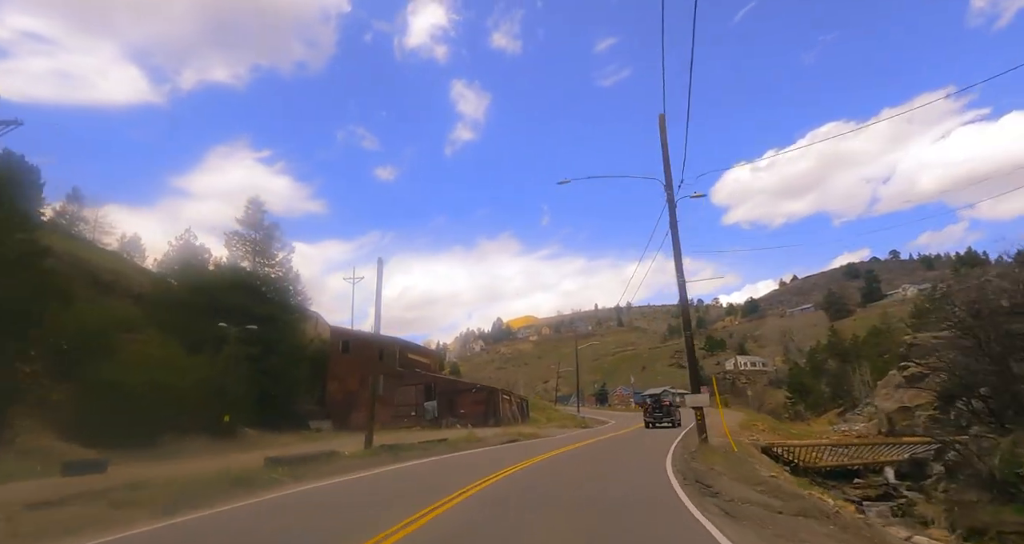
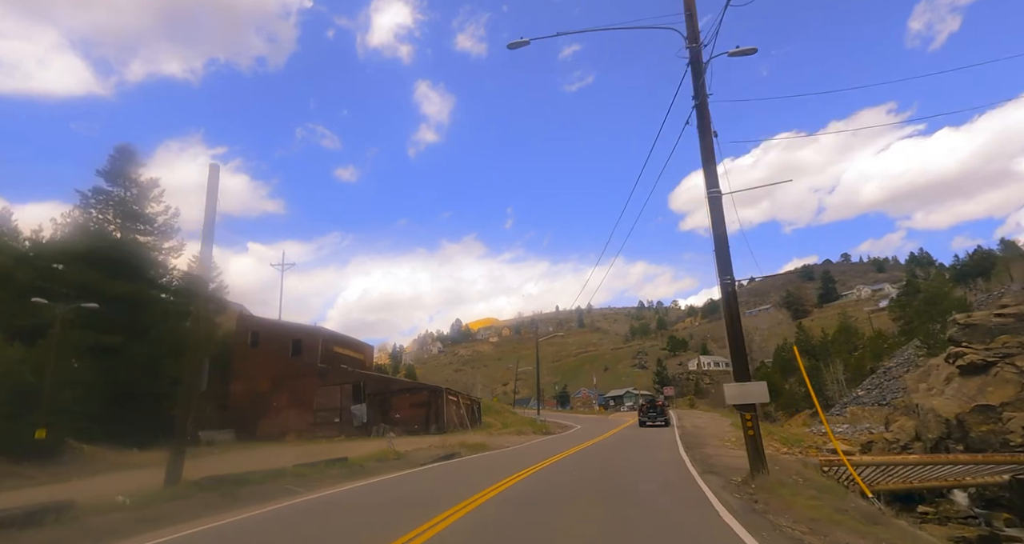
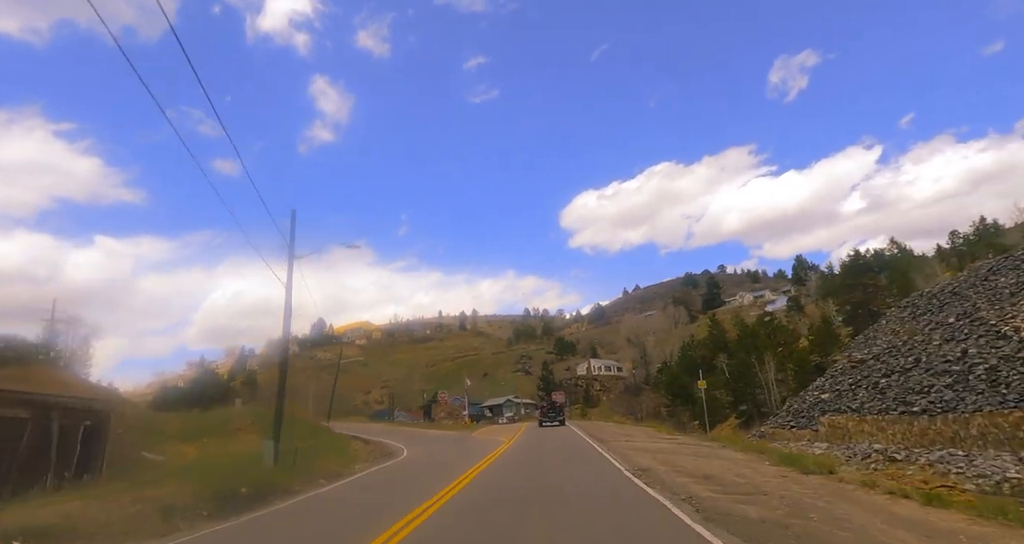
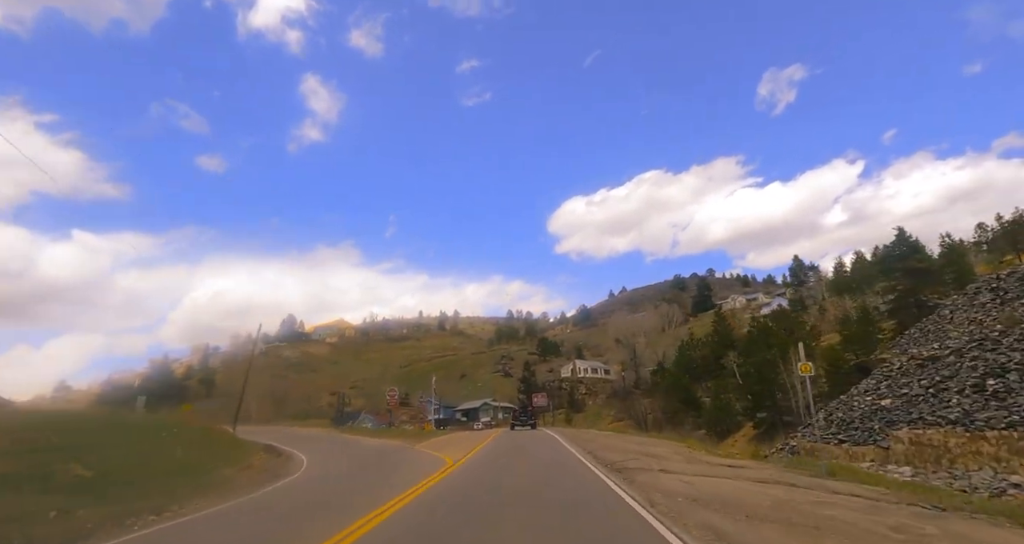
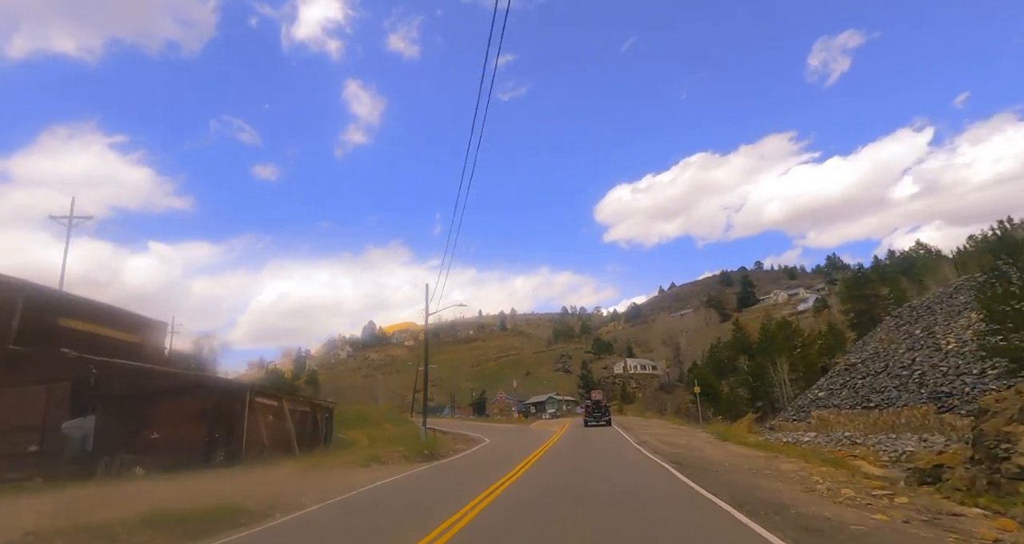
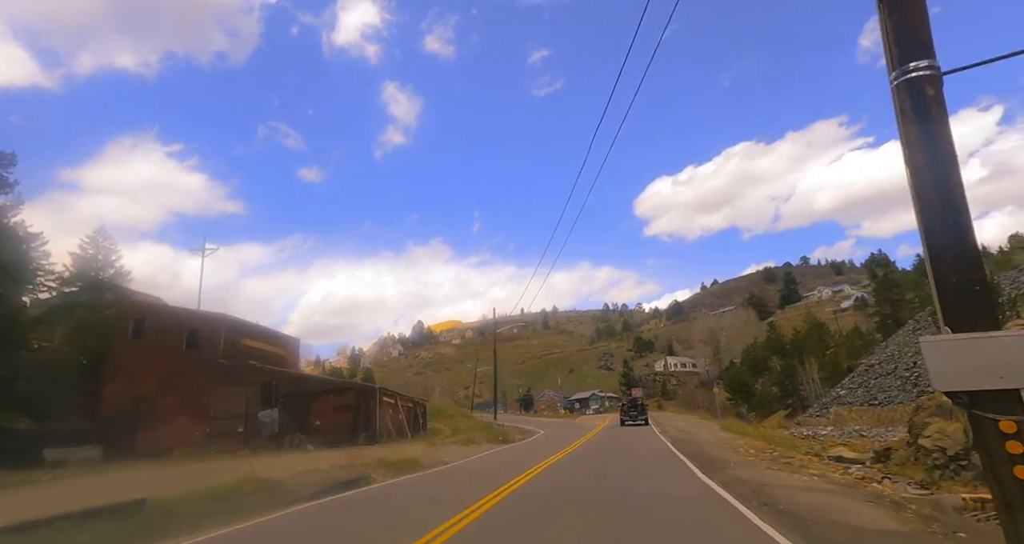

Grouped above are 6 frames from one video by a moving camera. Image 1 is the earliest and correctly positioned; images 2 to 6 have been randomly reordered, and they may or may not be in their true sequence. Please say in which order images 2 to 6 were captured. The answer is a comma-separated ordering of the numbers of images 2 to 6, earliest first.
2, 6, 5, 3, 4
